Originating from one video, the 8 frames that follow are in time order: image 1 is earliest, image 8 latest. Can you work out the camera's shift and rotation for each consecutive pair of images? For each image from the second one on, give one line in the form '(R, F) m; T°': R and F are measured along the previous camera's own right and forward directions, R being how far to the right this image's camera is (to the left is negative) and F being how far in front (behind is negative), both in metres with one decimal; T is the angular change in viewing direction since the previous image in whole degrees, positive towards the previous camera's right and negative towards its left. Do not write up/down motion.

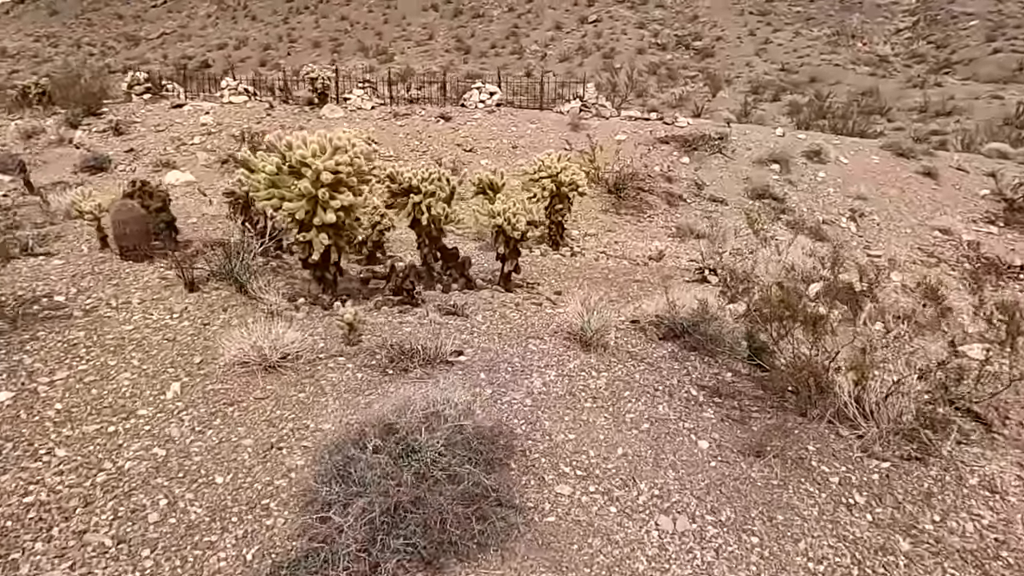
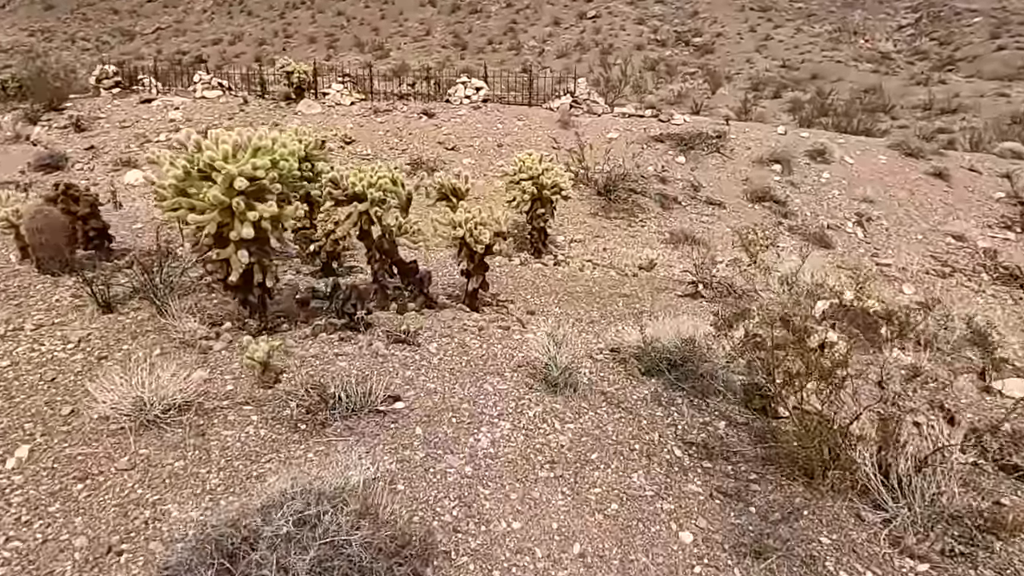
(+0.3, +0.7) m; 0°
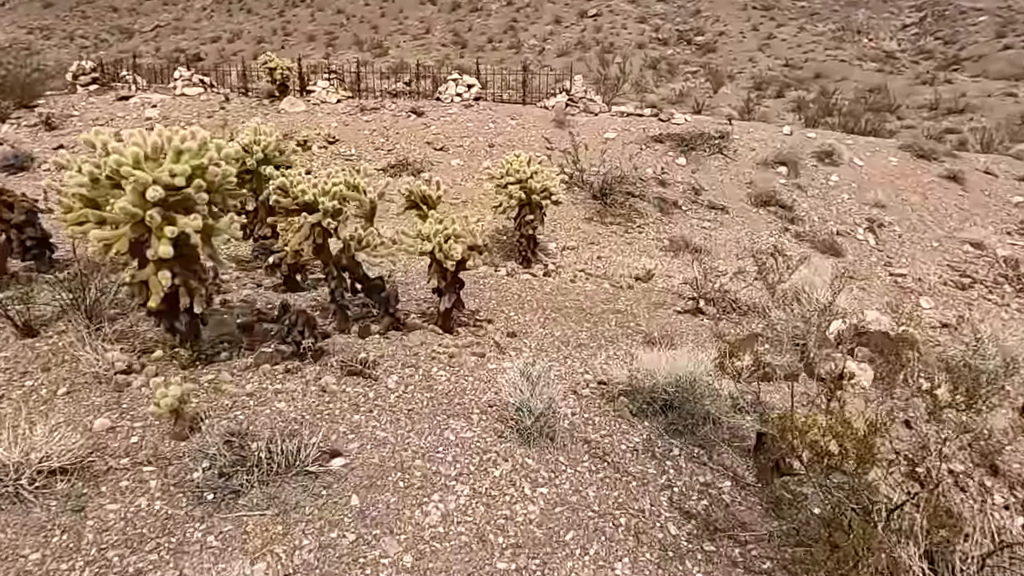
(+0.2, +0.6) m; 0°
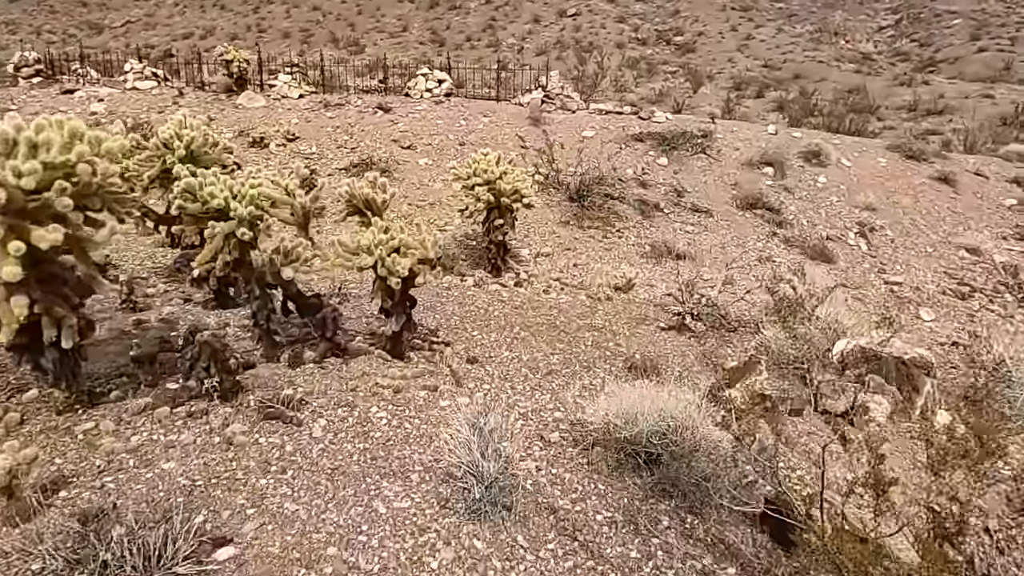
(+0.1, +0.7) m; +2°
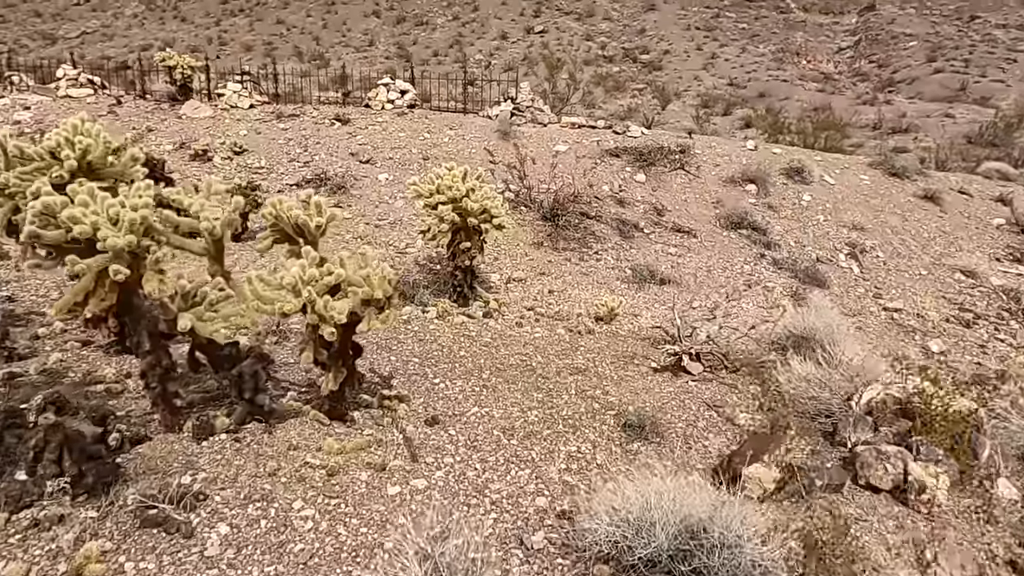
(0.0, +0.8) m; +3°
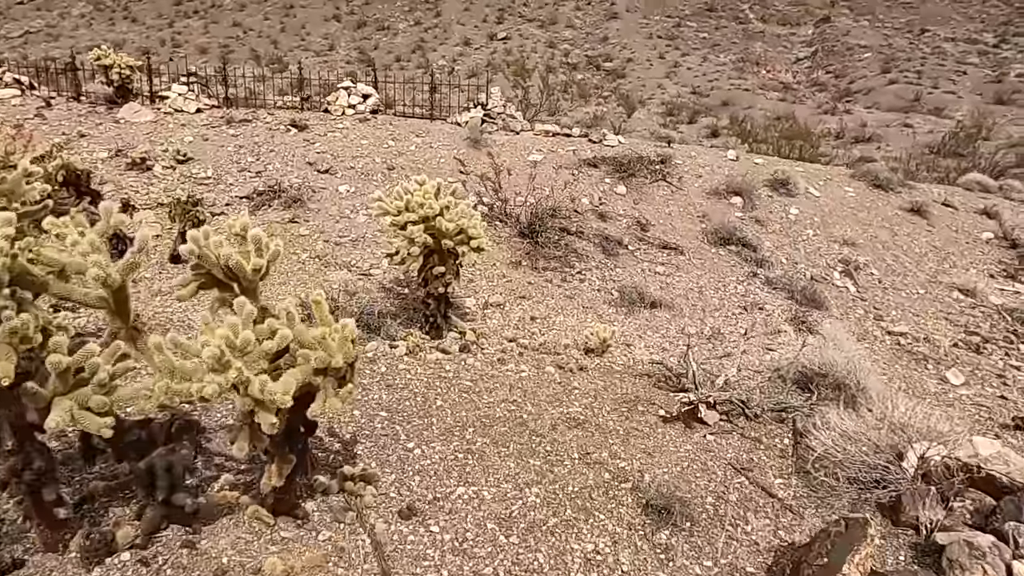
(-0.1, +0.7) m; +3°
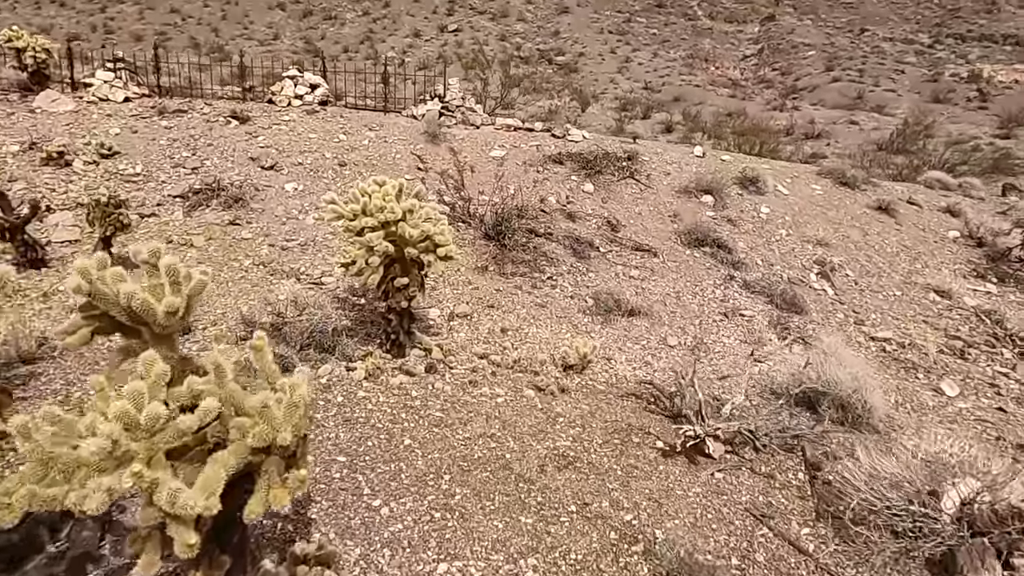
(-0.1, +0.6) m; +4°
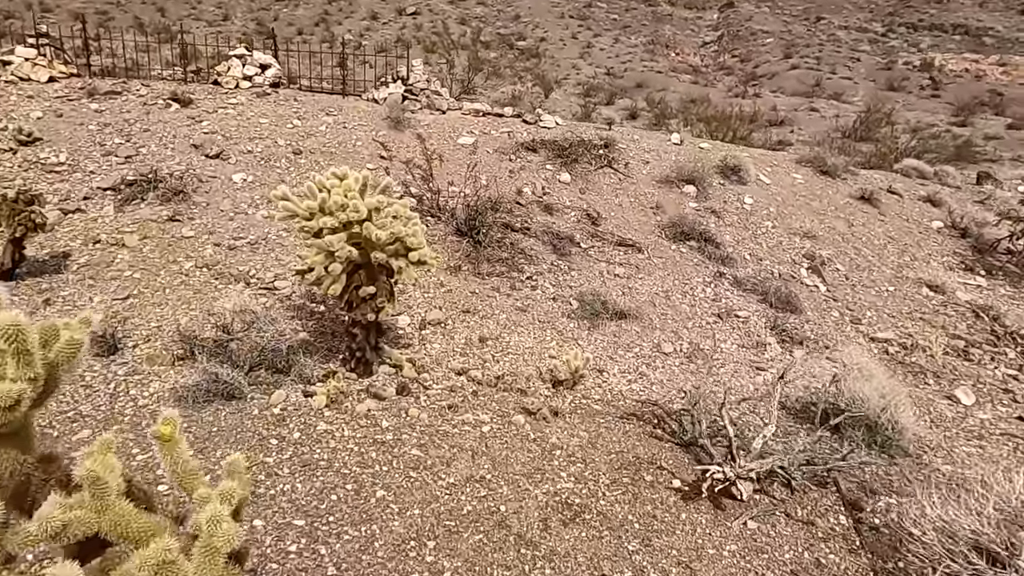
(-0.1, +0.6) m; +3°
